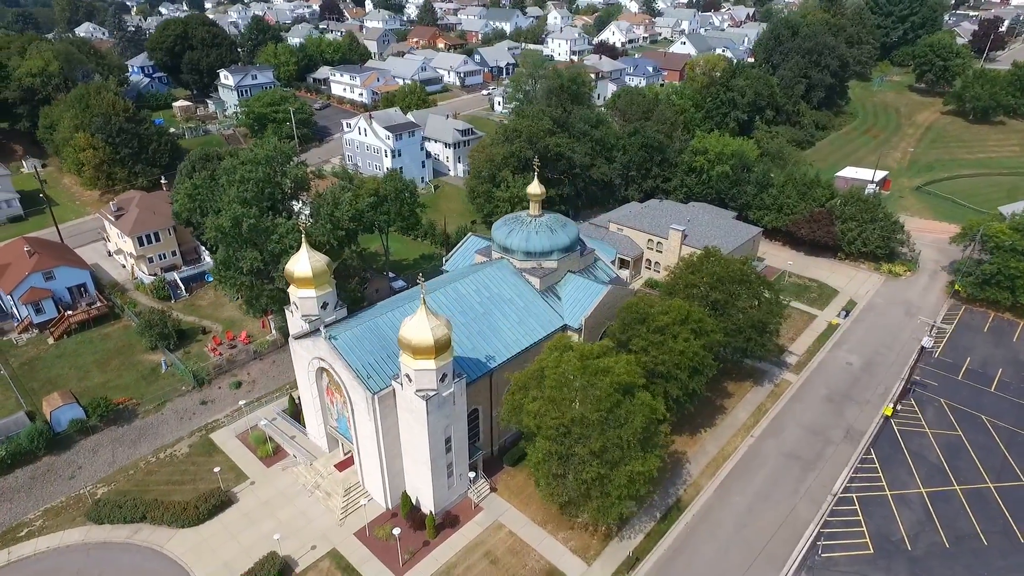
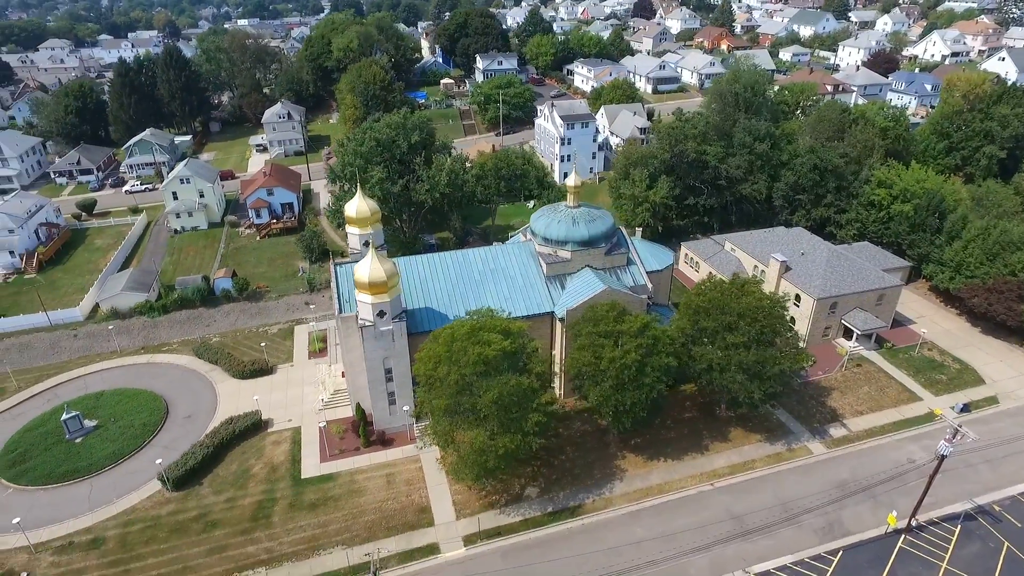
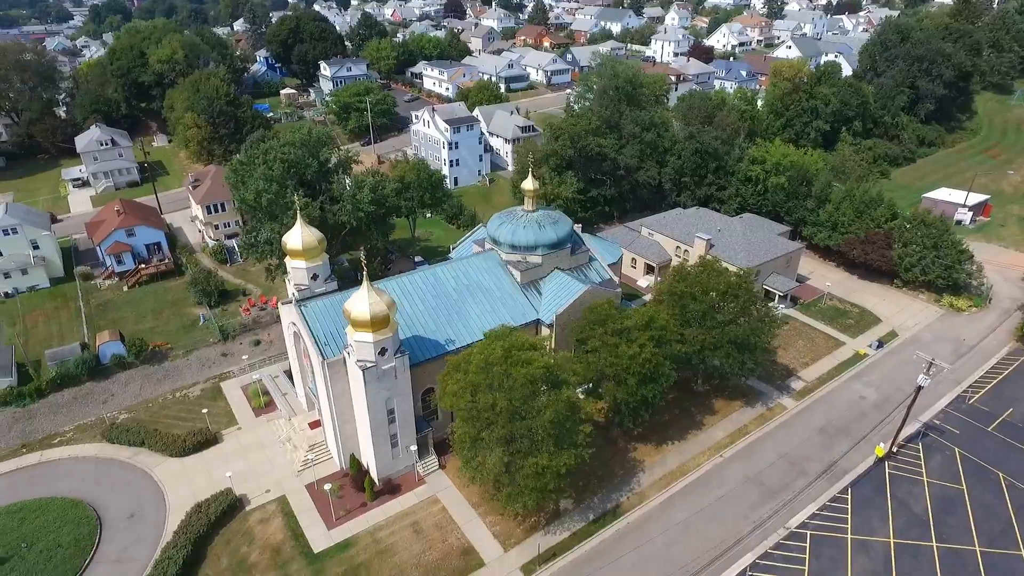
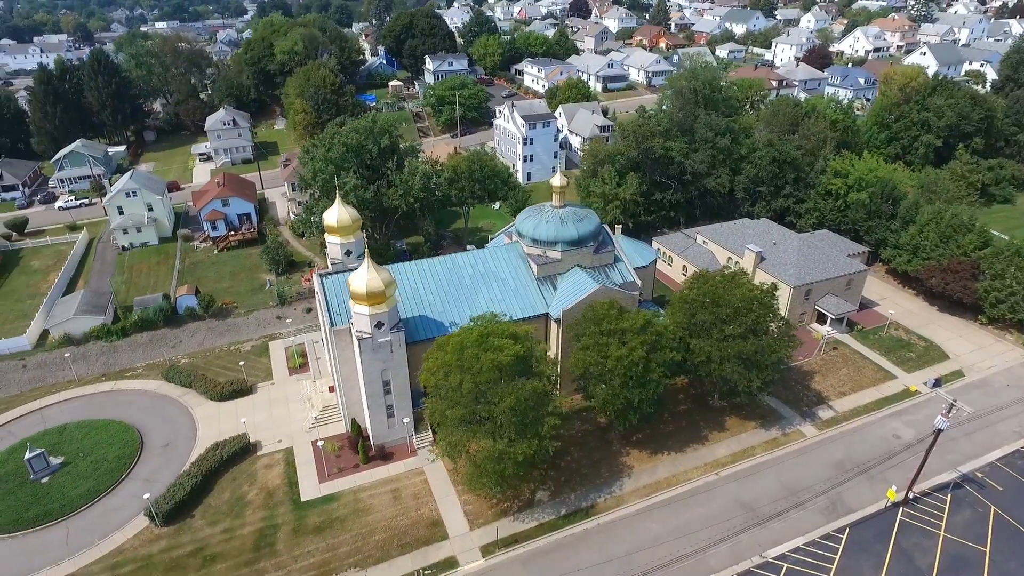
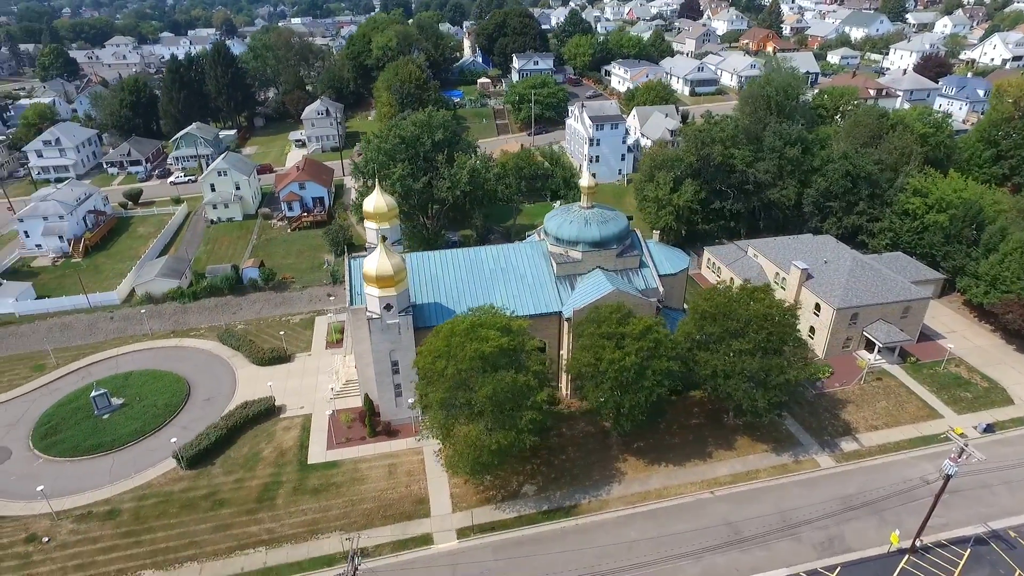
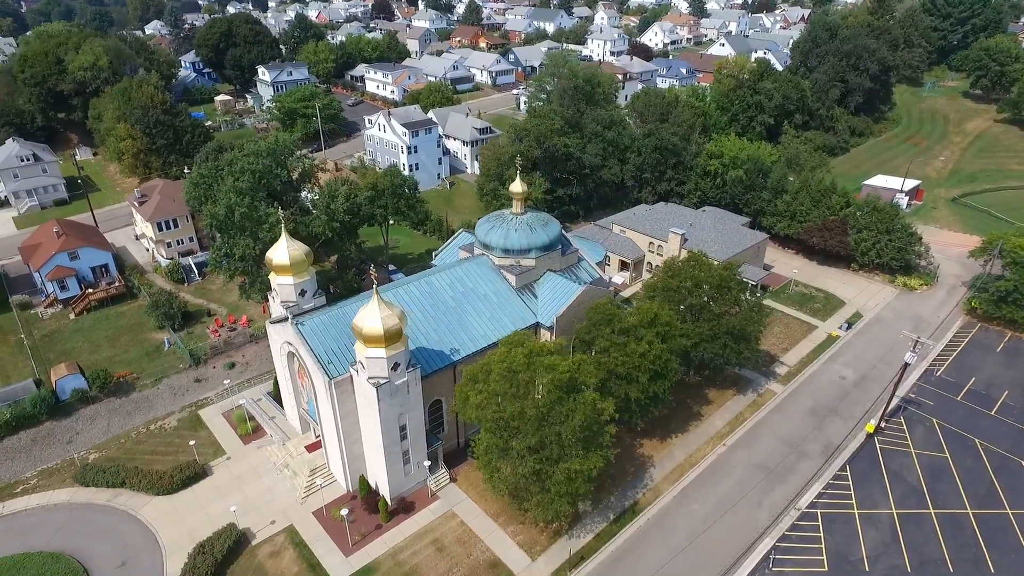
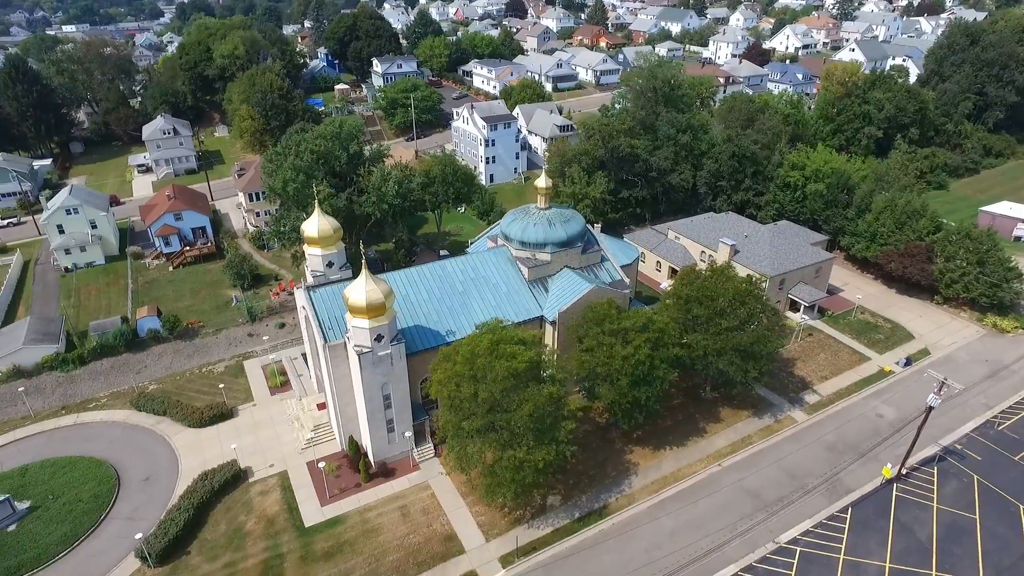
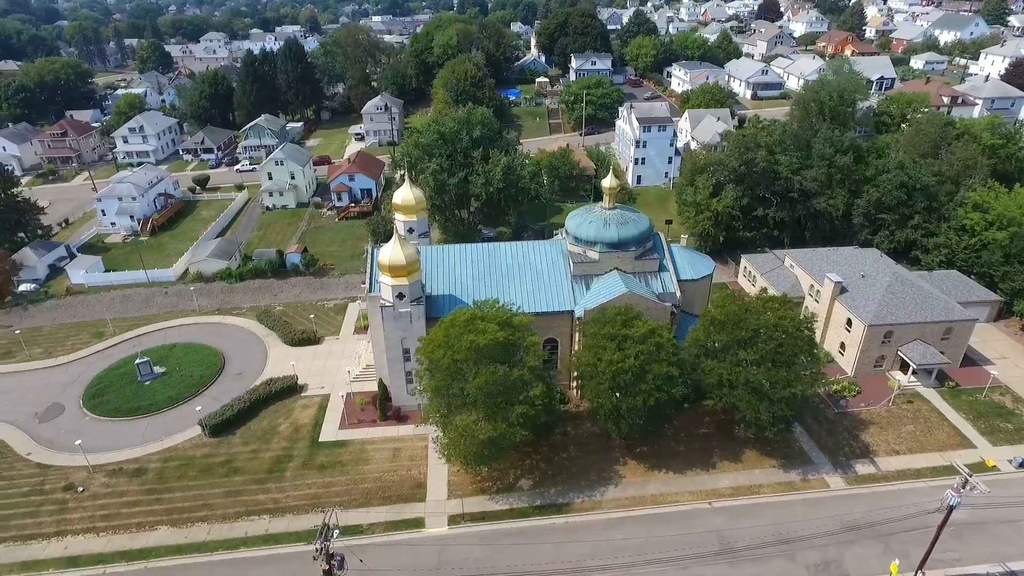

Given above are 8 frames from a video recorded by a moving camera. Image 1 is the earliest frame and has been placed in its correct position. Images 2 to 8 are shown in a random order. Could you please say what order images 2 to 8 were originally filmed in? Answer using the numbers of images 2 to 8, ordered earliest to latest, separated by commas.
6, 3, 7, 4, 2, 5, 8
